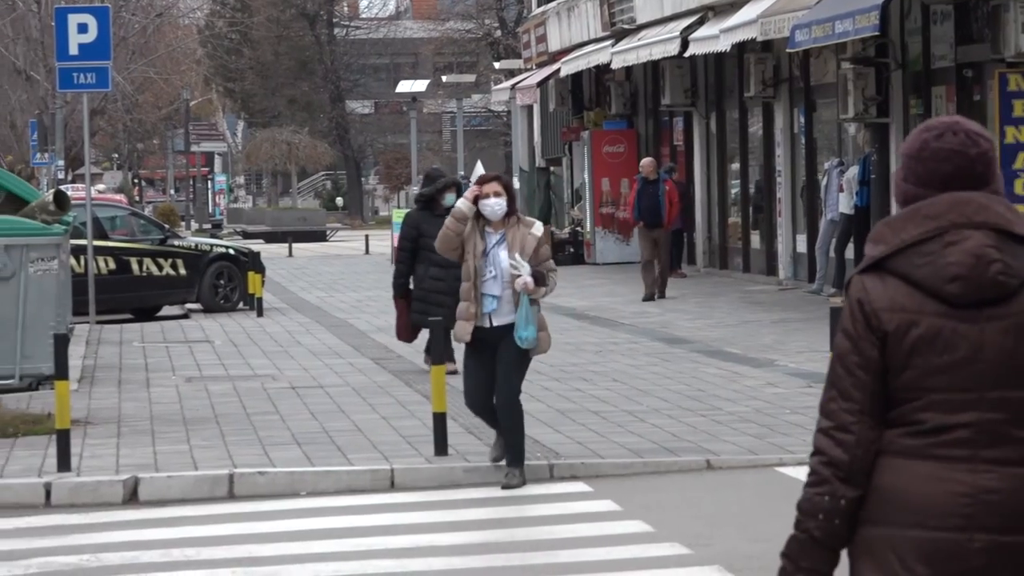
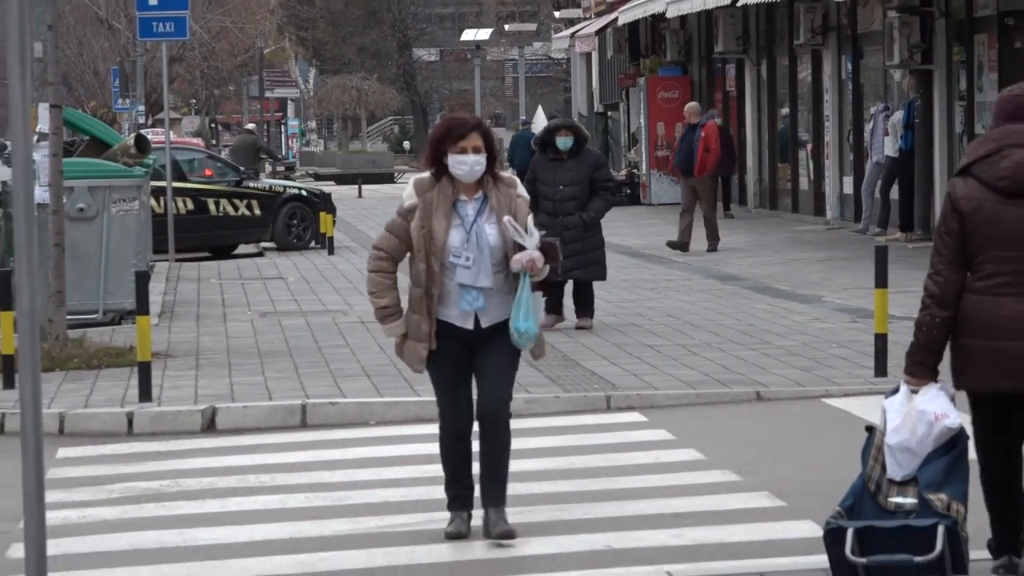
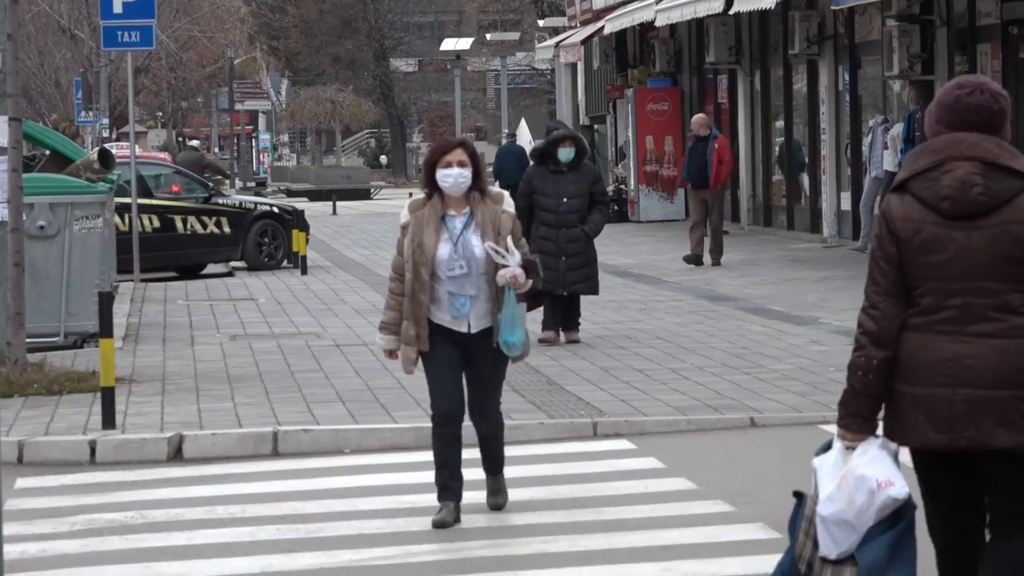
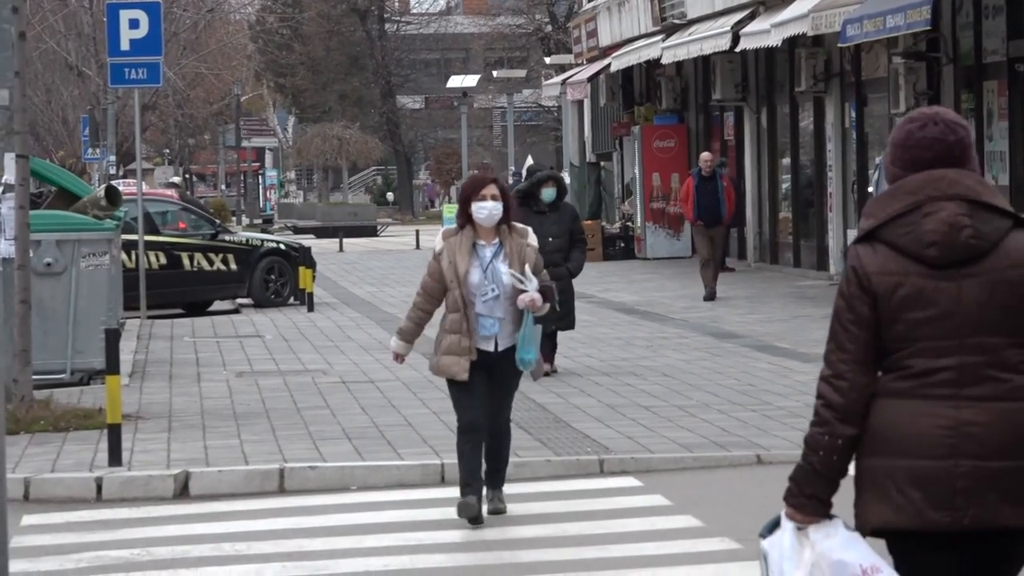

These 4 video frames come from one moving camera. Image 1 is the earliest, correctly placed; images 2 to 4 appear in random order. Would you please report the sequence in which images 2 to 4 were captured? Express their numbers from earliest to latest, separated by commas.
4, 3, 2
